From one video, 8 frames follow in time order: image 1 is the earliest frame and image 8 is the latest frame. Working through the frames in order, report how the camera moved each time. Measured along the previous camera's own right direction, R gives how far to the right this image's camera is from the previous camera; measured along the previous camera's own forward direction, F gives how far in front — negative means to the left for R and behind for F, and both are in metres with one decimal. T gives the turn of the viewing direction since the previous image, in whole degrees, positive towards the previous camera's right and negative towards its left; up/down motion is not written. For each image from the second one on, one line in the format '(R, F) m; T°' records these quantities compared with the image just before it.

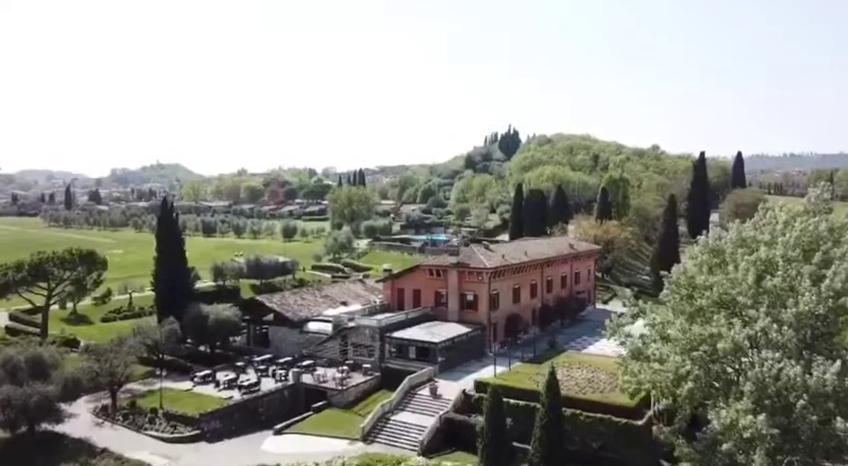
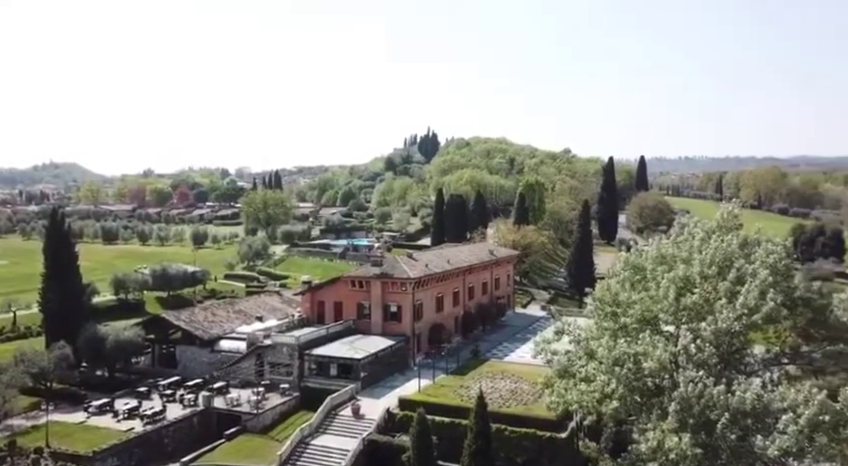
(-0.3, +2.0) m; +6°
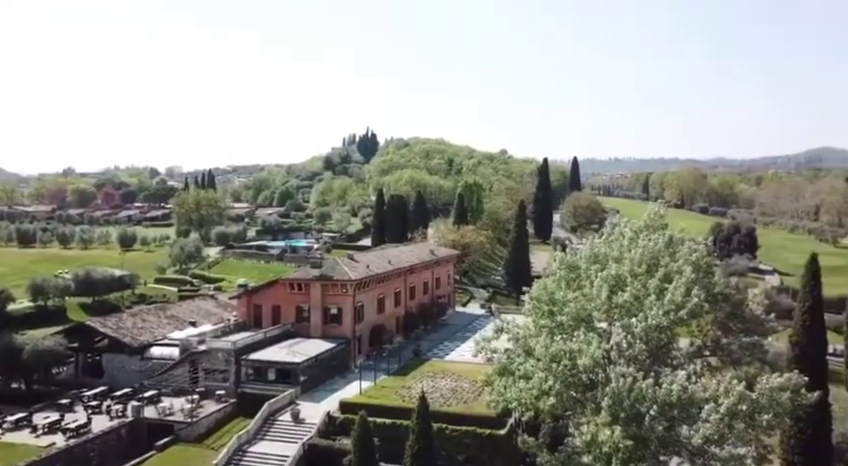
(0.0, +0.7) m; +5°
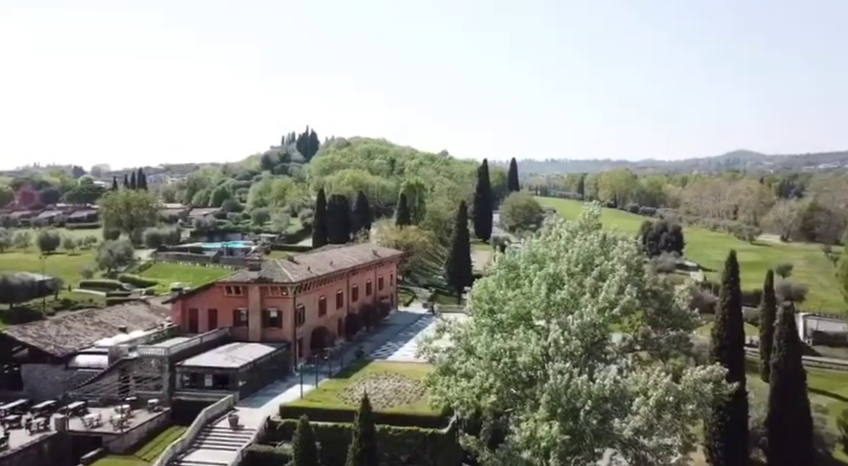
(+0.1, +0.3) m; +4°
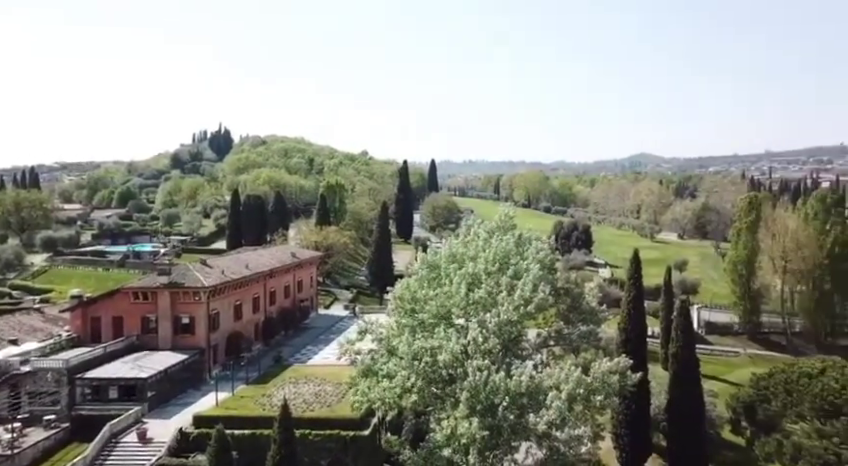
(+0.1, +0.9) m; +6°
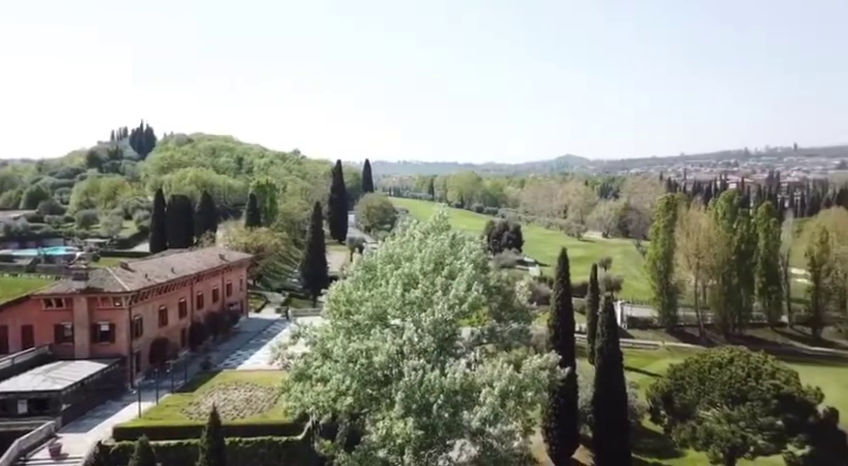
(+0.1, +0.9) m; +5°
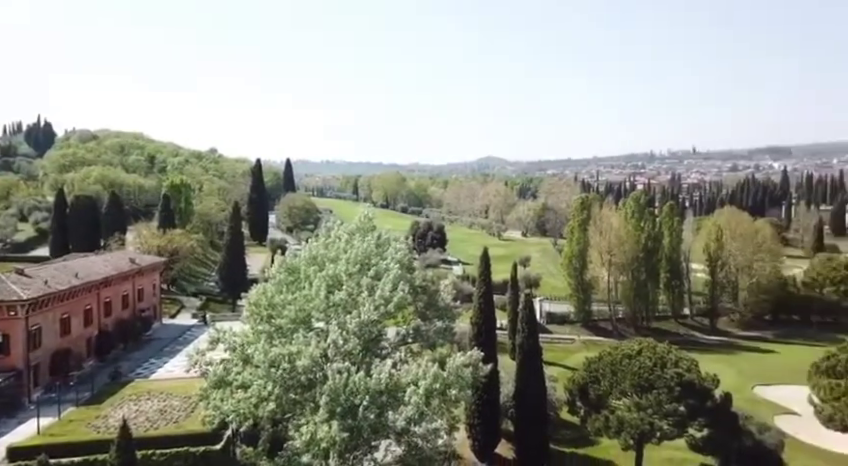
(+0.2, +1.4) m; +6°
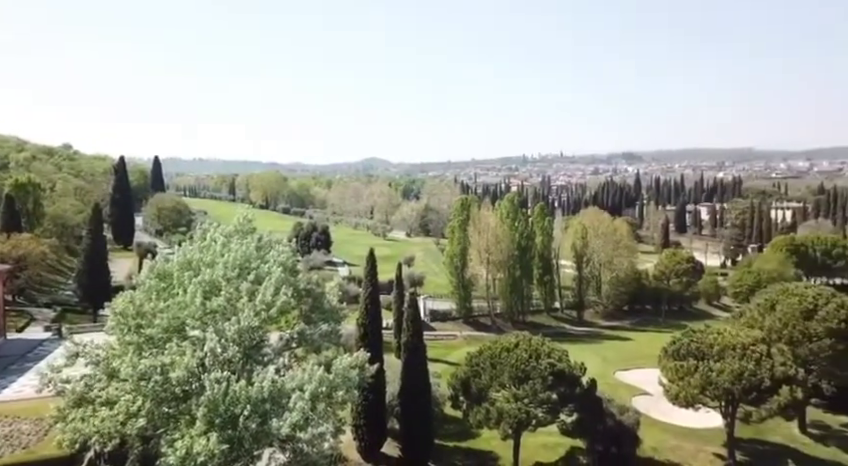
(+0.5, +2.9) m; +9°
